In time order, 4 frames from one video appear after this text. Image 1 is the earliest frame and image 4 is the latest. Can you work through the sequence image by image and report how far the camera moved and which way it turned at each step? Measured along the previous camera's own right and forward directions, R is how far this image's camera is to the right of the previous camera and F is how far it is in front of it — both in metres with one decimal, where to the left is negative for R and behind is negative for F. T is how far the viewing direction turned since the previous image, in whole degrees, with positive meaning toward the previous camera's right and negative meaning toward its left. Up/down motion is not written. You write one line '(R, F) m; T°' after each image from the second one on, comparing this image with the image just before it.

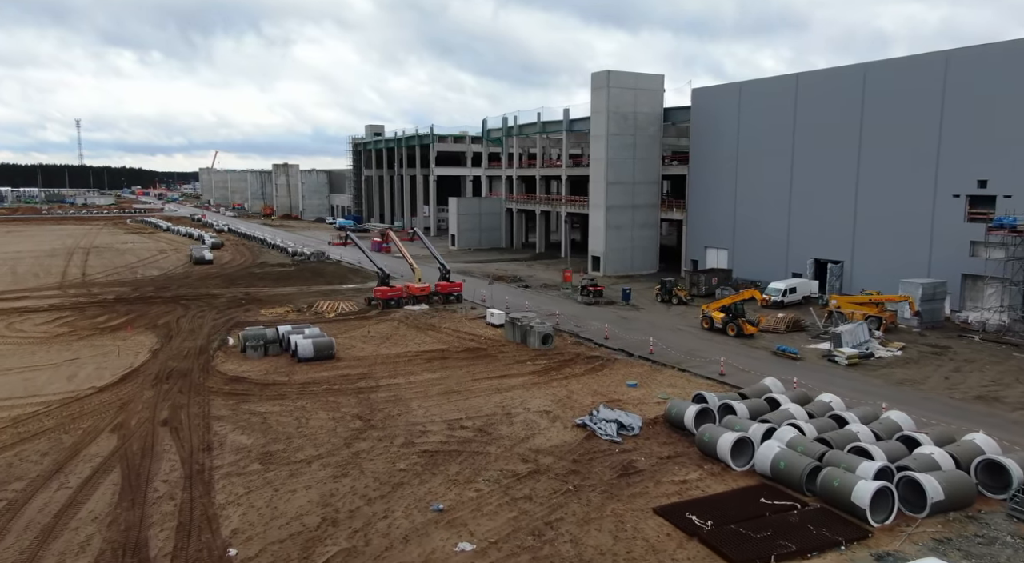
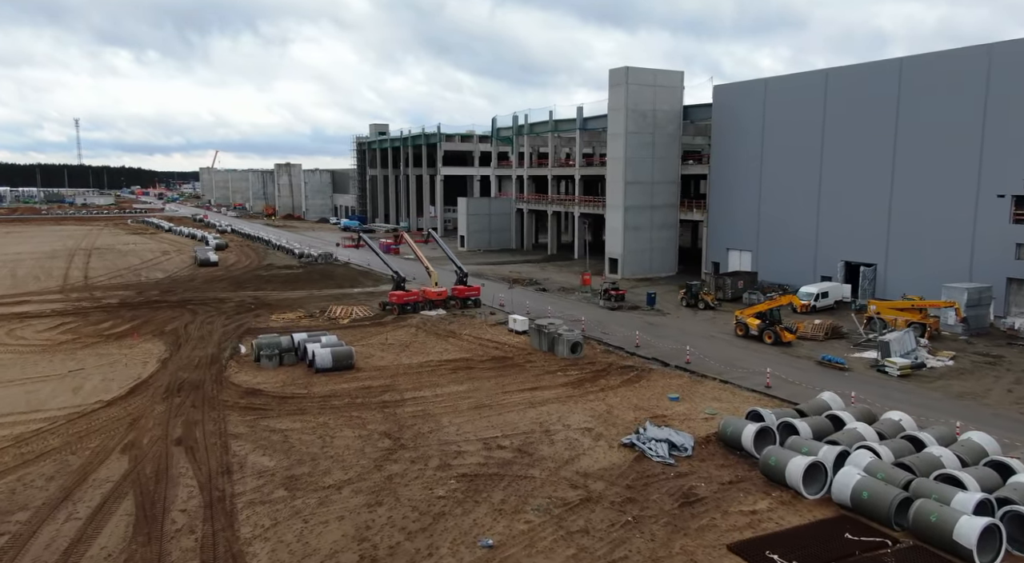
(-0.9, +1.3) m; 0°
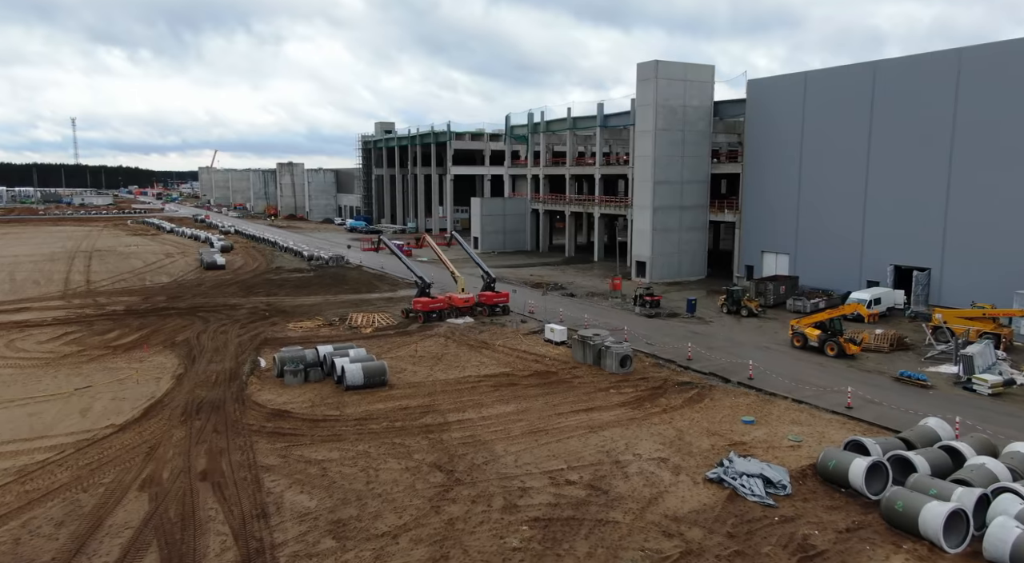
(-1.4, +2.0) m; 0°
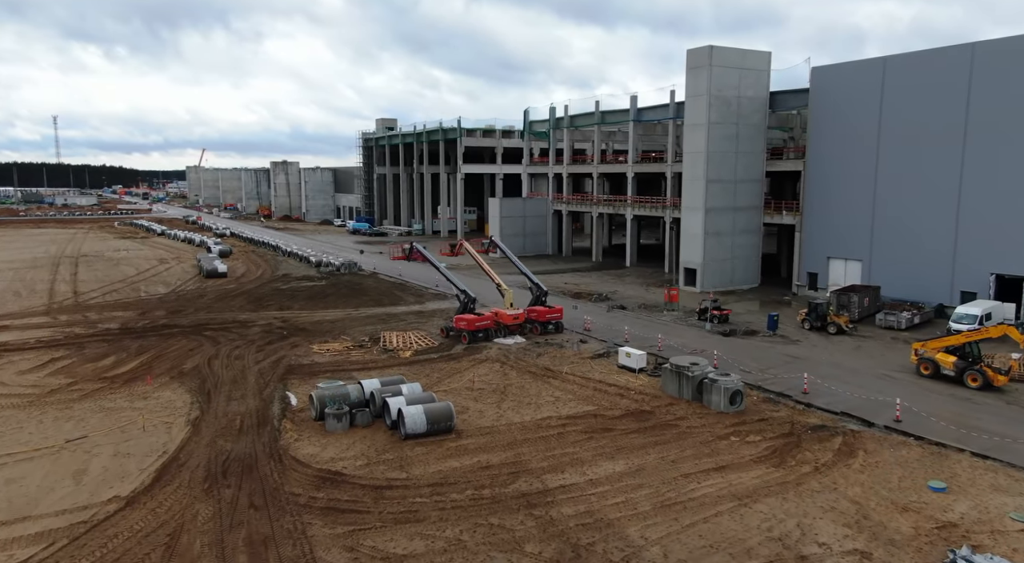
(-2.5, +4.2) m; +1°
